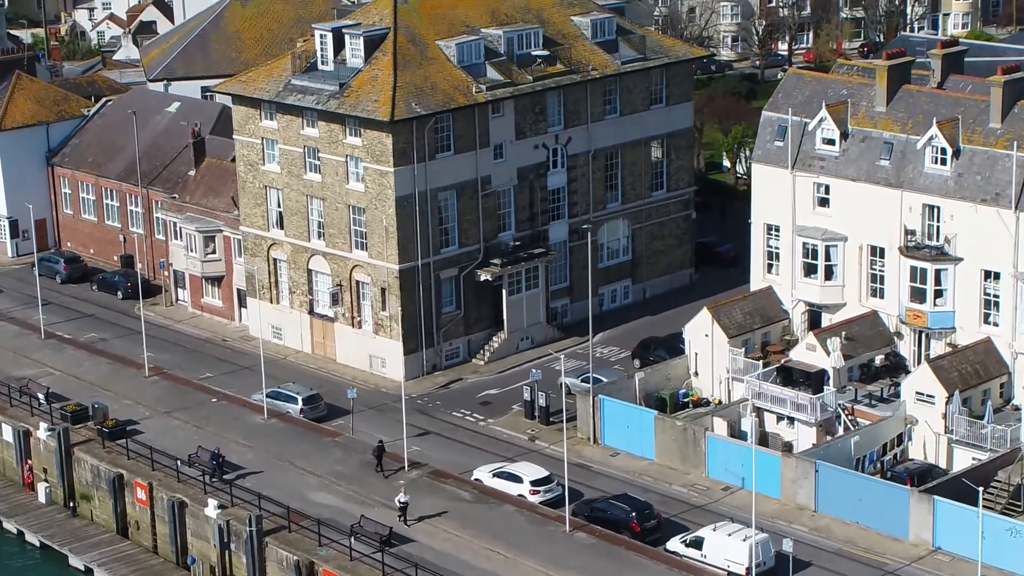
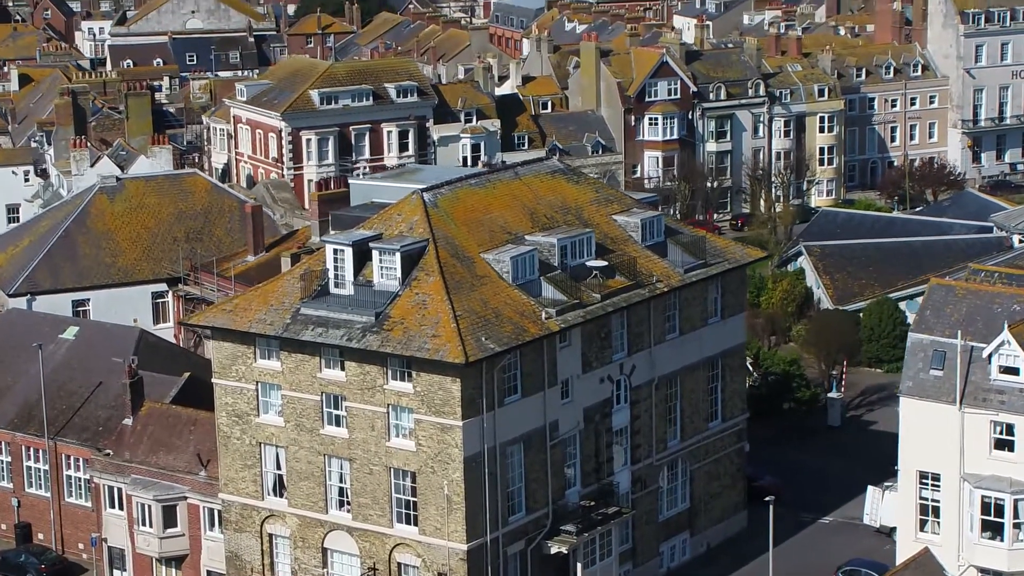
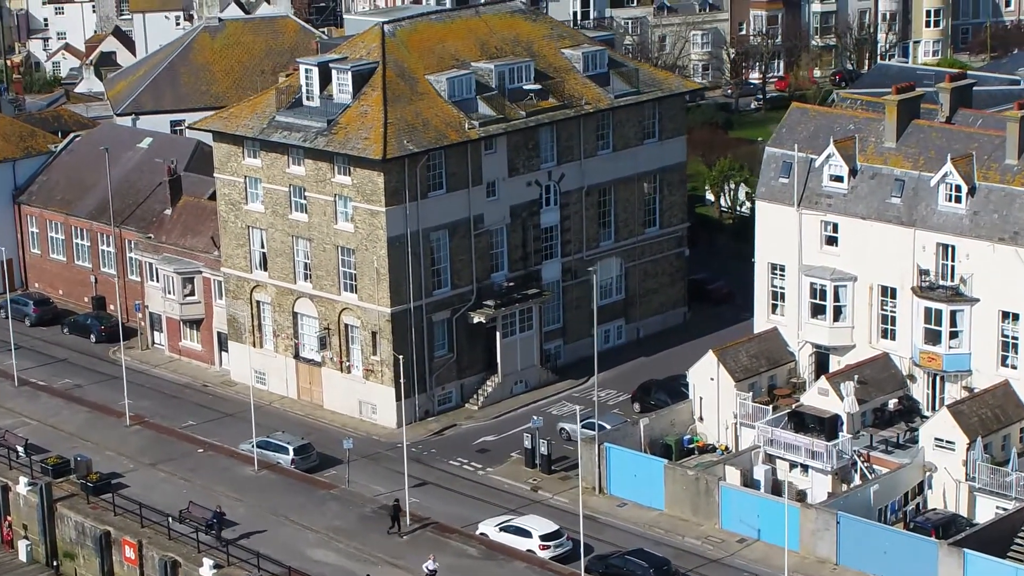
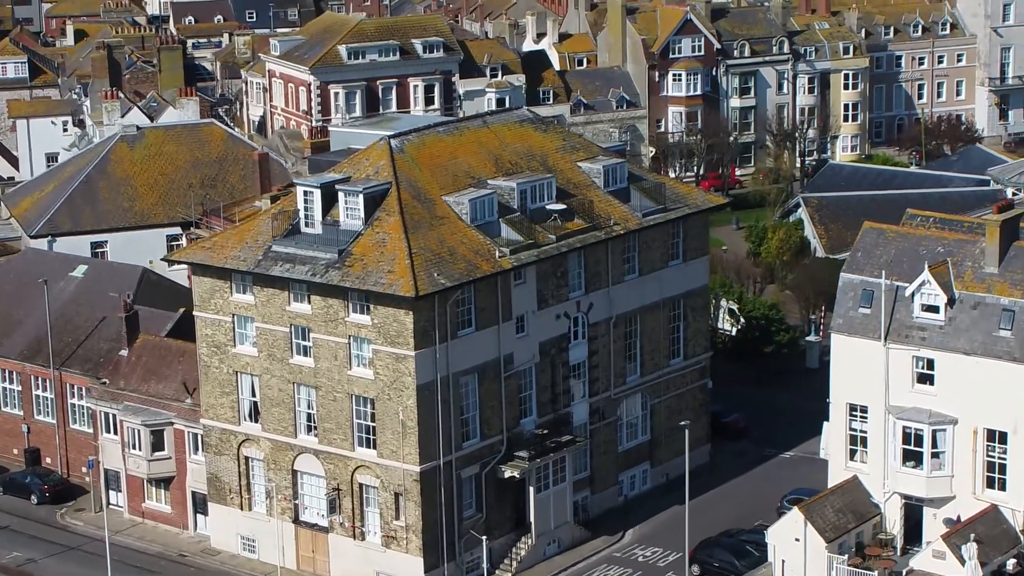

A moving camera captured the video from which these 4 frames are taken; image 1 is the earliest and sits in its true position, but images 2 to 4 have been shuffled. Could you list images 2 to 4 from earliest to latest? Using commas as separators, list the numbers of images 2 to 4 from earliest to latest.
3, 4, 2
